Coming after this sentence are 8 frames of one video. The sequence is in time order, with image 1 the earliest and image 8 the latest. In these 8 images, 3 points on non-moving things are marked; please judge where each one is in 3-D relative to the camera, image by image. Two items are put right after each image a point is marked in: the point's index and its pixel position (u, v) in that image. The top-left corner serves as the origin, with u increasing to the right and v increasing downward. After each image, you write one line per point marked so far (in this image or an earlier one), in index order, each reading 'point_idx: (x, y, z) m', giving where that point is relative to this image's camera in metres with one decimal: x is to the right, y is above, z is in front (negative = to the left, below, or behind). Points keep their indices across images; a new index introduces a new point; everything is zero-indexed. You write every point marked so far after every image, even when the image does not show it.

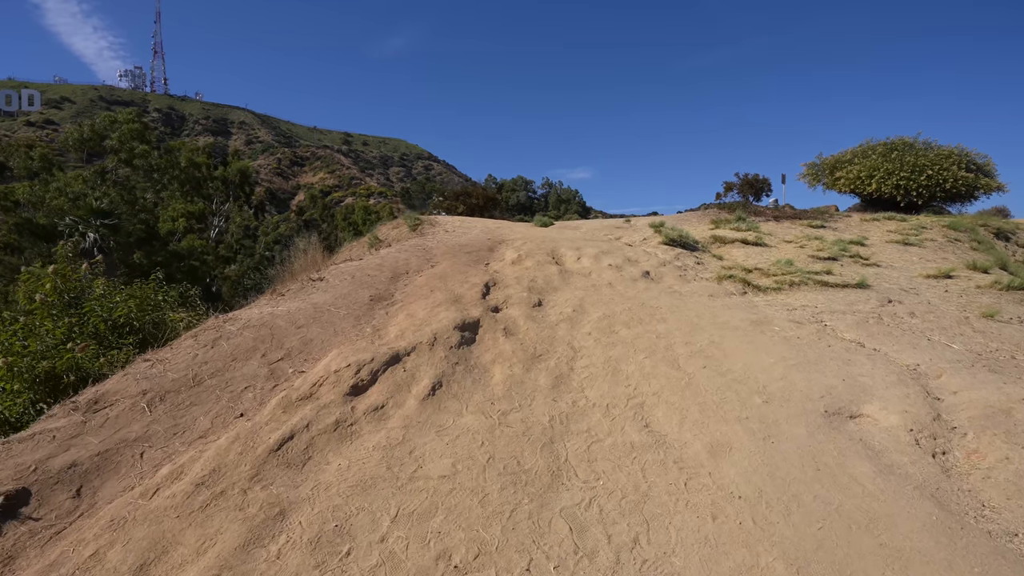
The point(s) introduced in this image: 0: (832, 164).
0: (+10.3, +4.0, +17.1) m
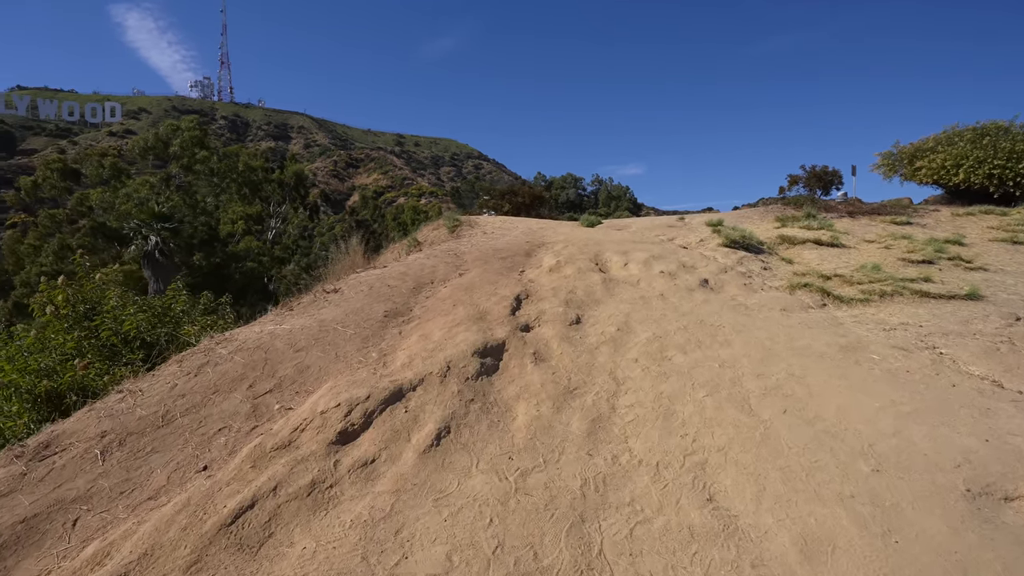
0: (+11.6, +3.9, +15.3) m
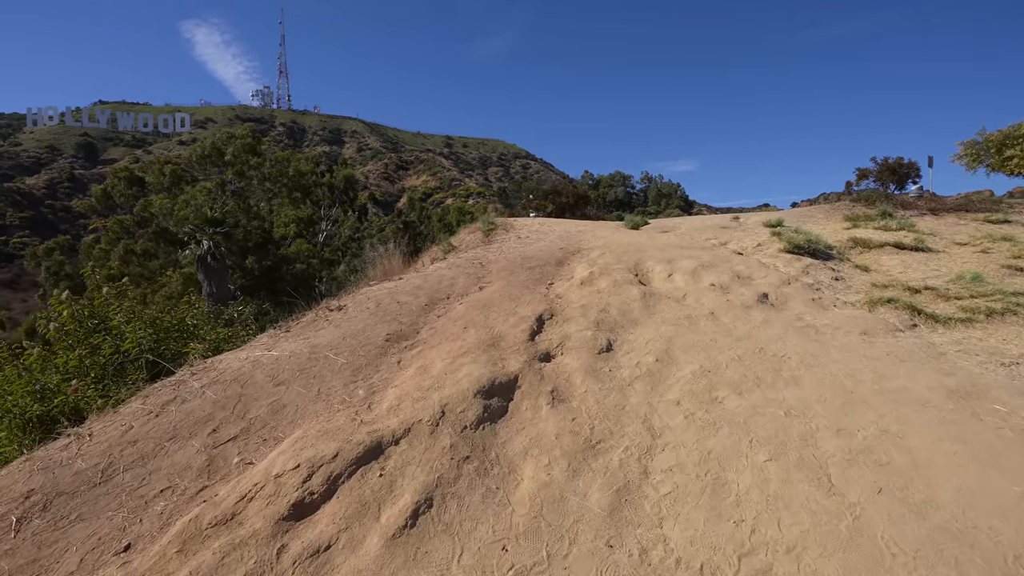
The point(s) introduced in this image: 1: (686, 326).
0: (+12.6, +3.8, +13.4) m
1: (+1.6, -0.3, +4.8) m
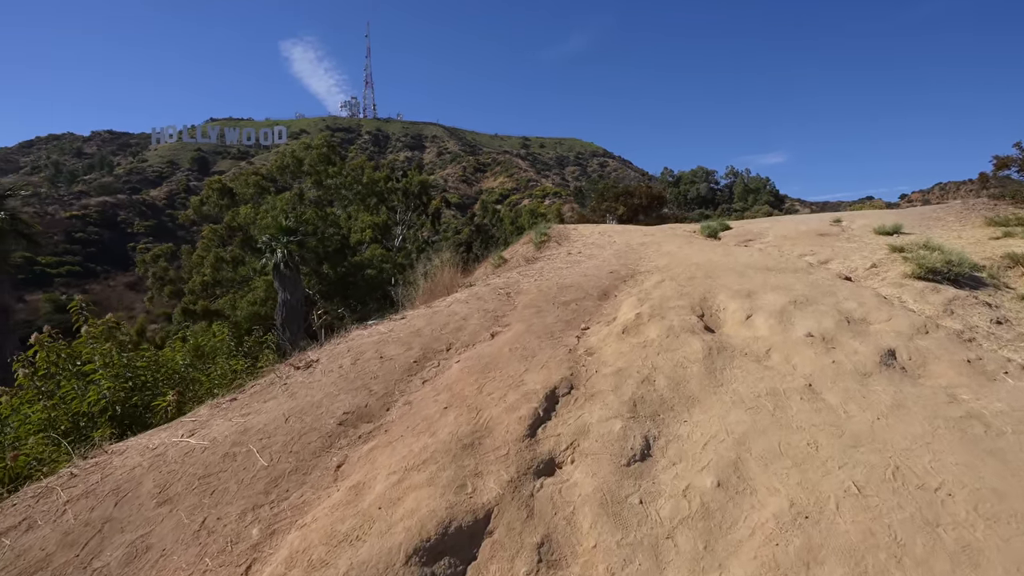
0: (+13.7, +3.4, +10.1) m
1: (+1.6, -0.8, +3.3) m
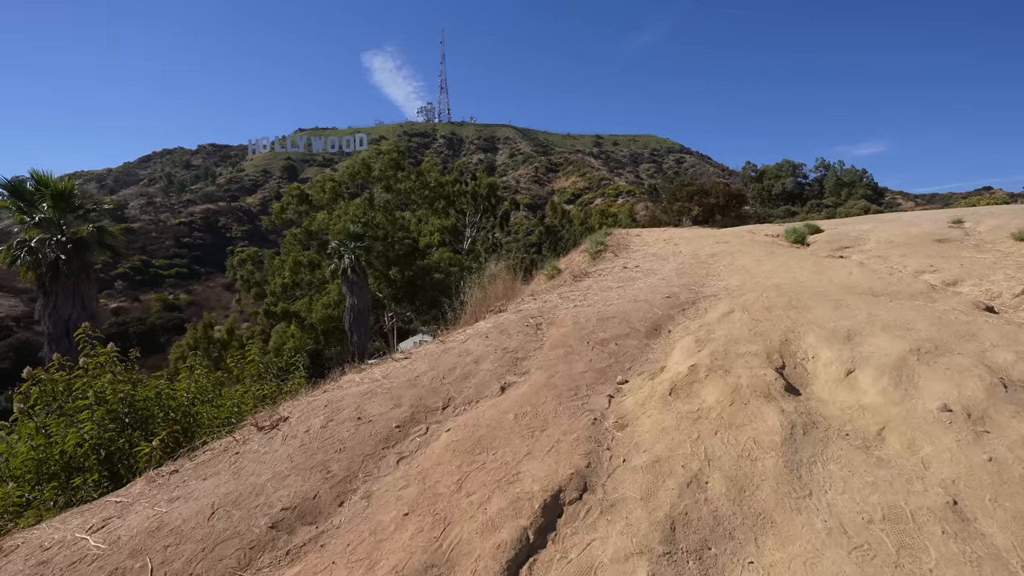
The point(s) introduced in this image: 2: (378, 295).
0: (+14.5, +3.0, +7.2) m
1: (+1.5, -1.1, +2.1) m
2: (-4.9, -0.1, +19.4) m
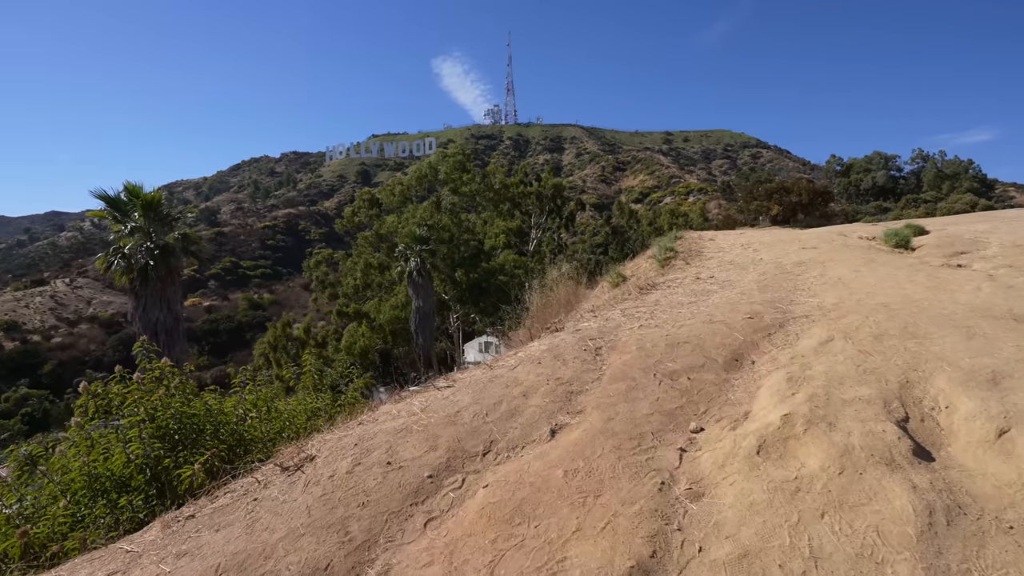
0: (+15.1, +2.8, +4.9) m
1: (+1.6, -1.2, +1.4) m
2: (-2.6, -0.3, +19.3) m
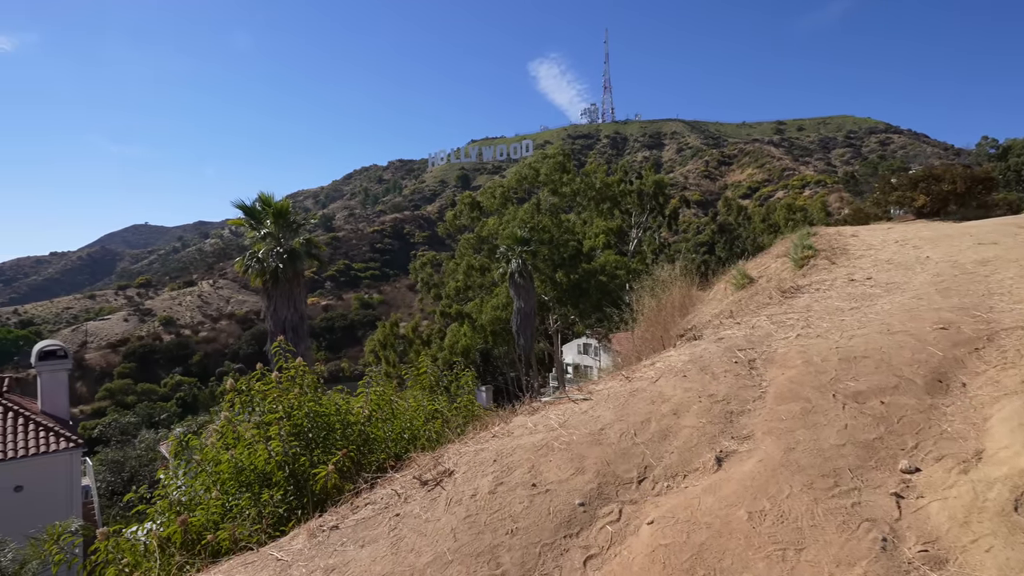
0: (+16.0, +2.8, +1.7) m
1: (+2.1, -1.3, +0.7) m
2: (+1.2, -0.3, +19.1) m
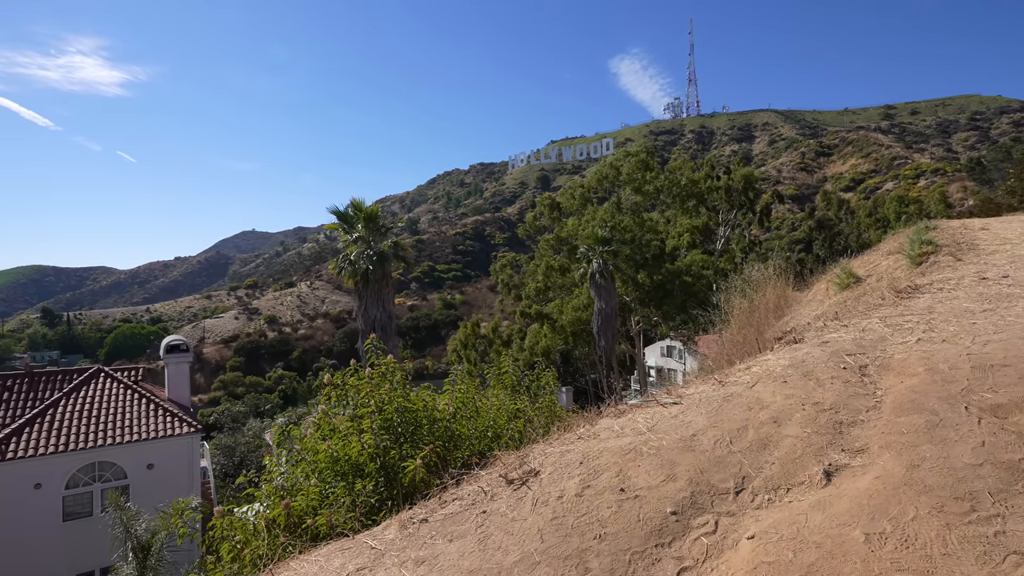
0: (+16.1, +2.8, -0.7) m
1: (+2.2, -1.3, +0.4) m
2: (+4.1, -0.3, +18.7) m
